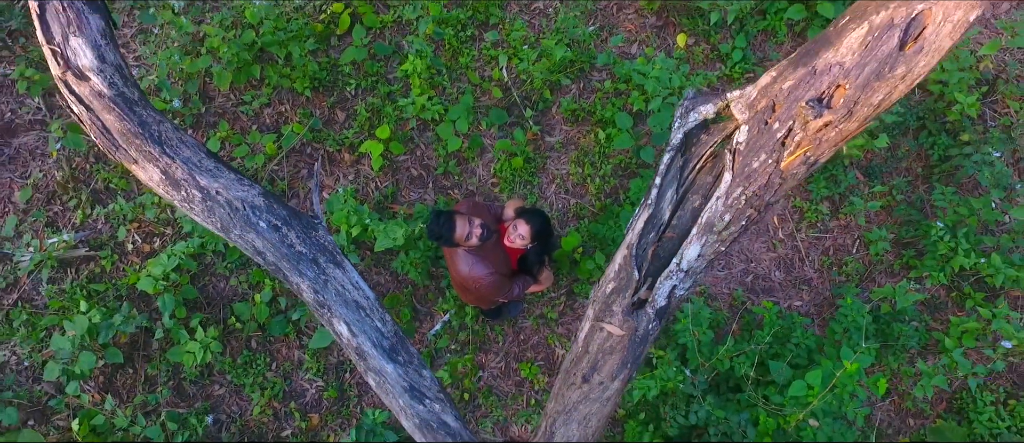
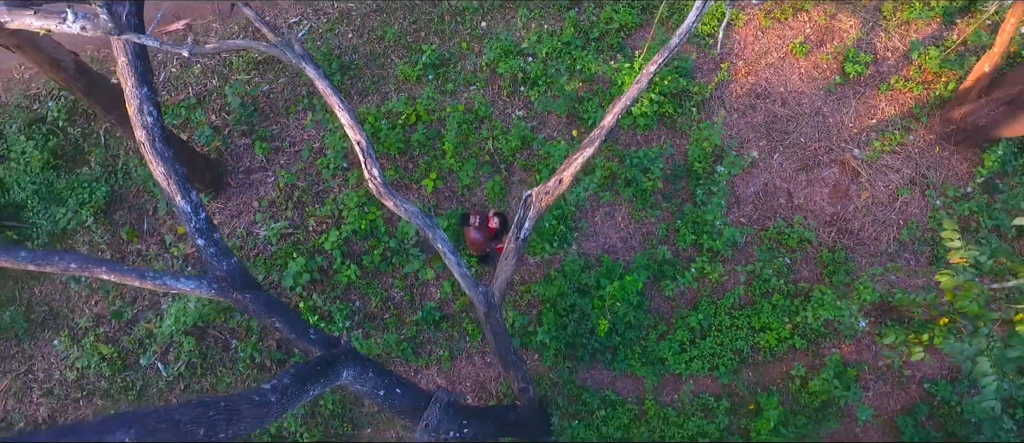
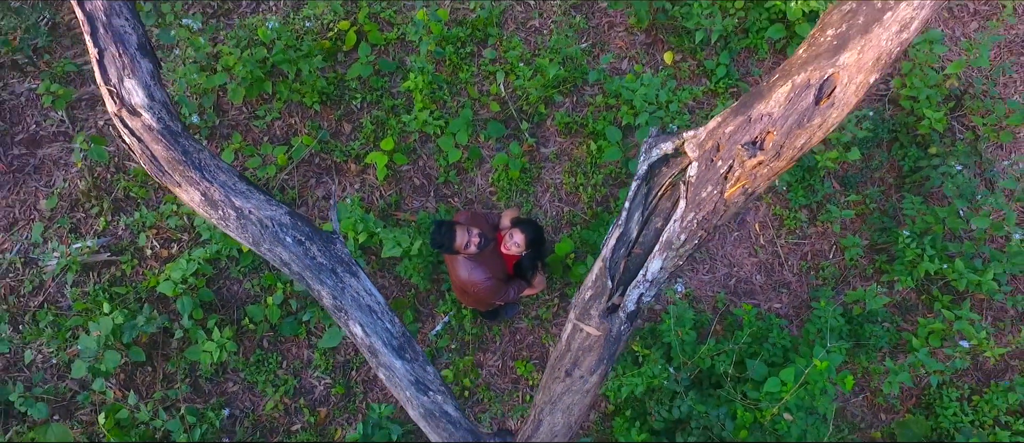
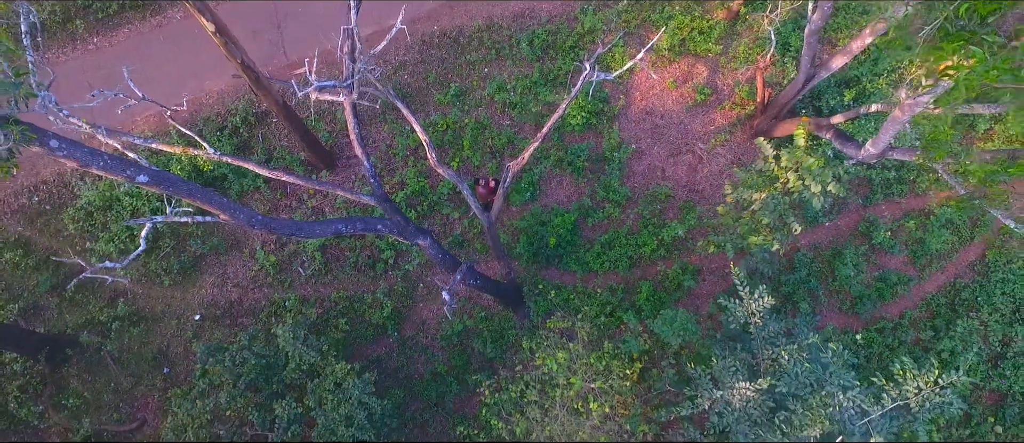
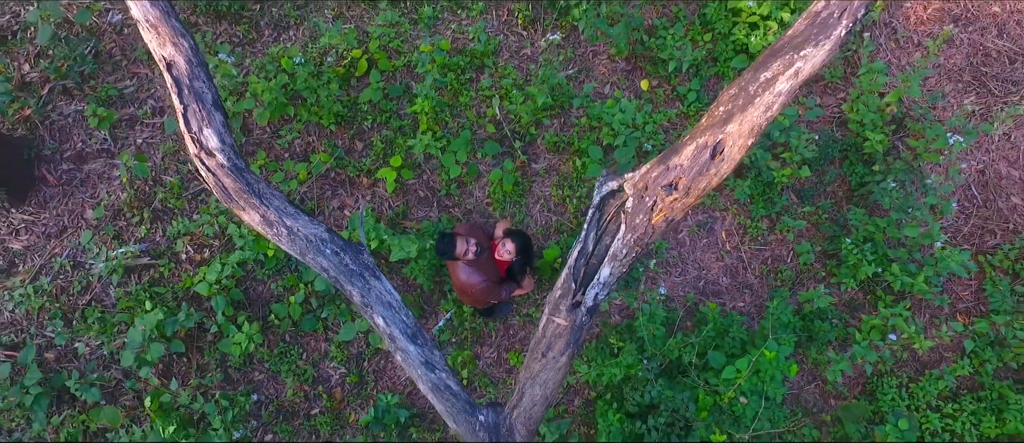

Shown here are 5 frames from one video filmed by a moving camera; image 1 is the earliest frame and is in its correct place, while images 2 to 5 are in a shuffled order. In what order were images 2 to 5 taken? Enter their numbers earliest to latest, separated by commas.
3, 5, 2, 4
